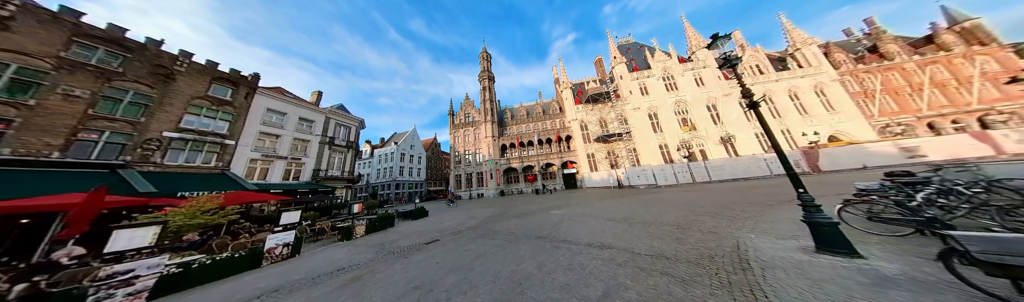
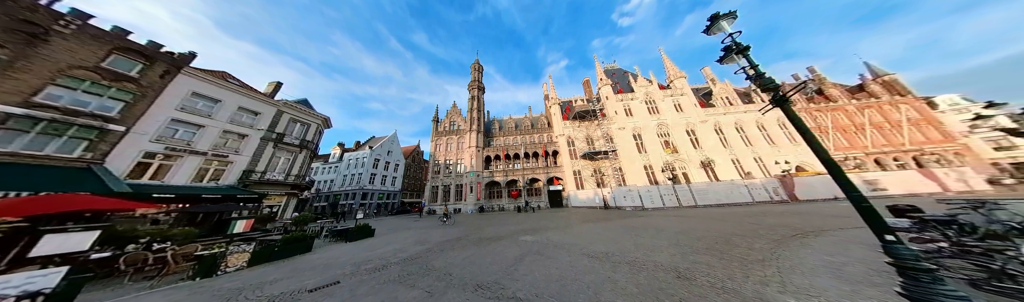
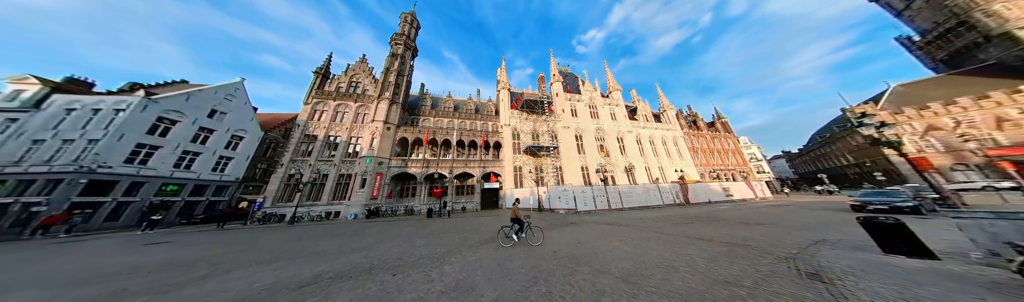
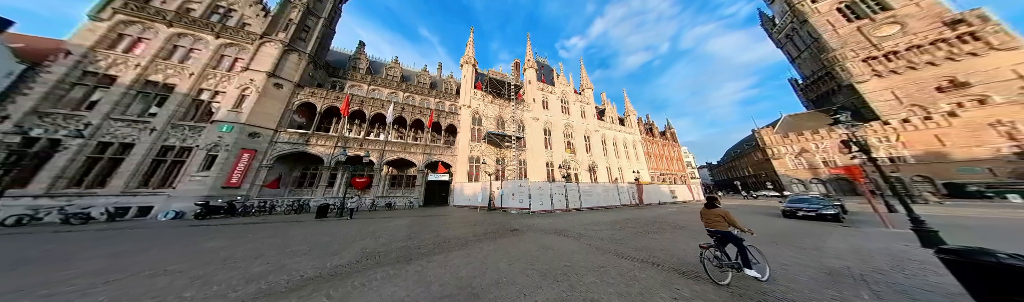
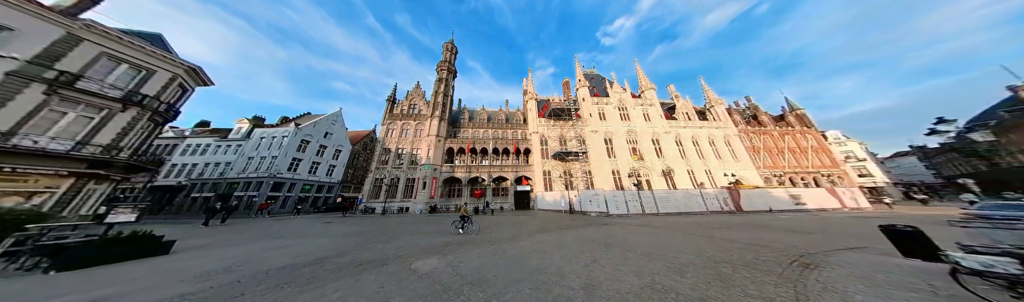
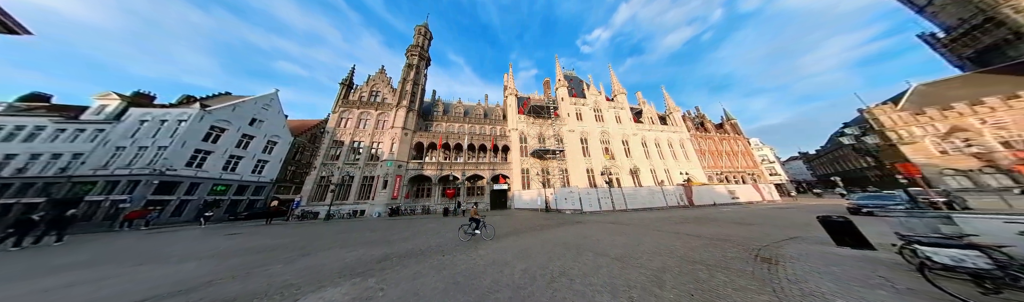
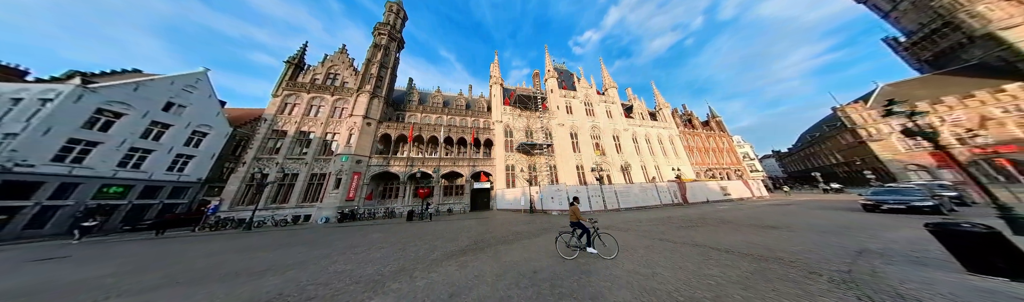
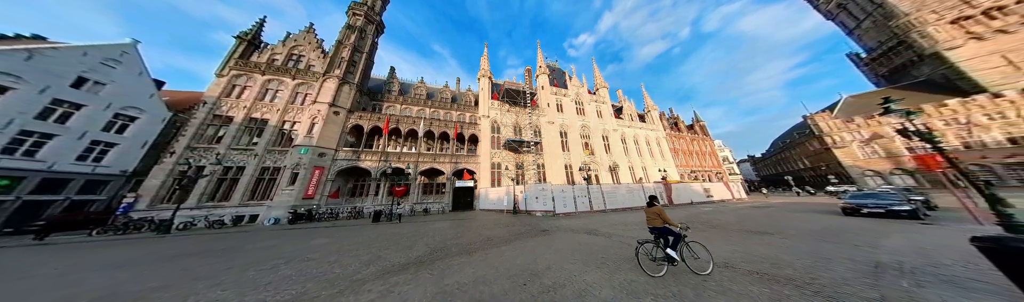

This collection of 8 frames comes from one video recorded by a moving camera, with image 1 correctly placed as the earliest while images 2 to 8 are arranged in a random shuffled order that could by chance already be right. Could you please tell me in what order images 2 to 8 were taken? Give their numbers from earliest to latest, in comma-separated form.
2, 5, 6, 3, 7, 8, 4
